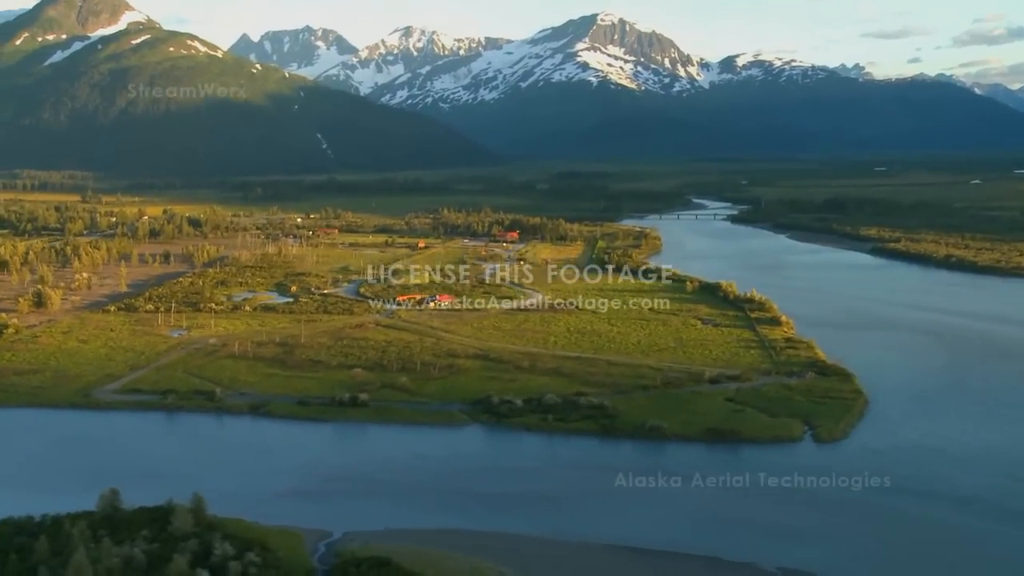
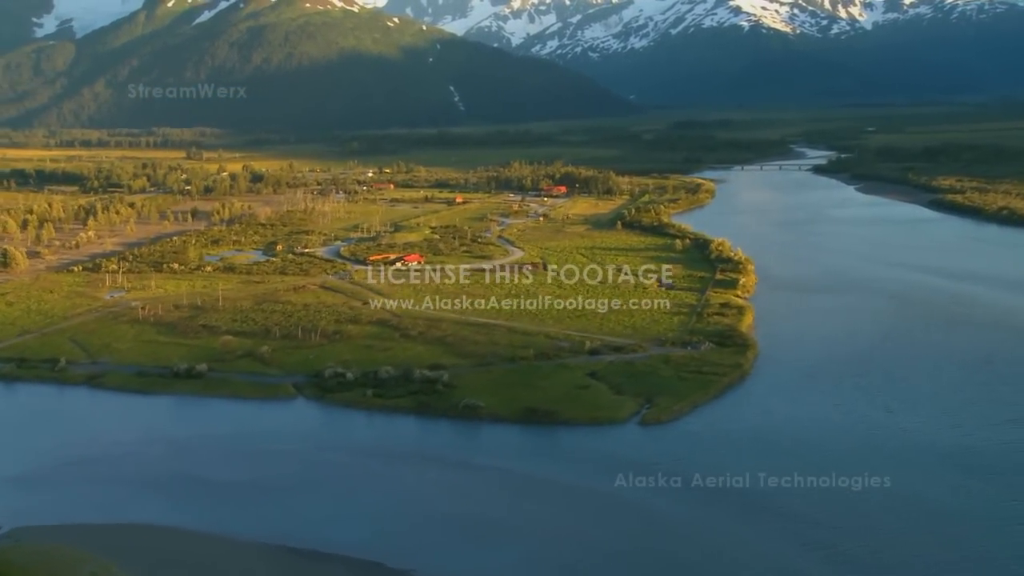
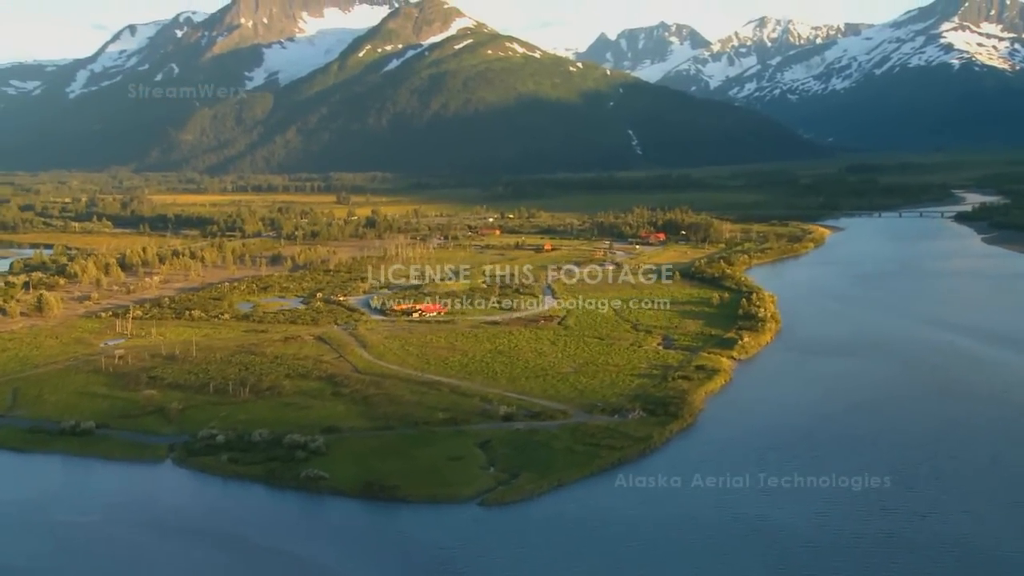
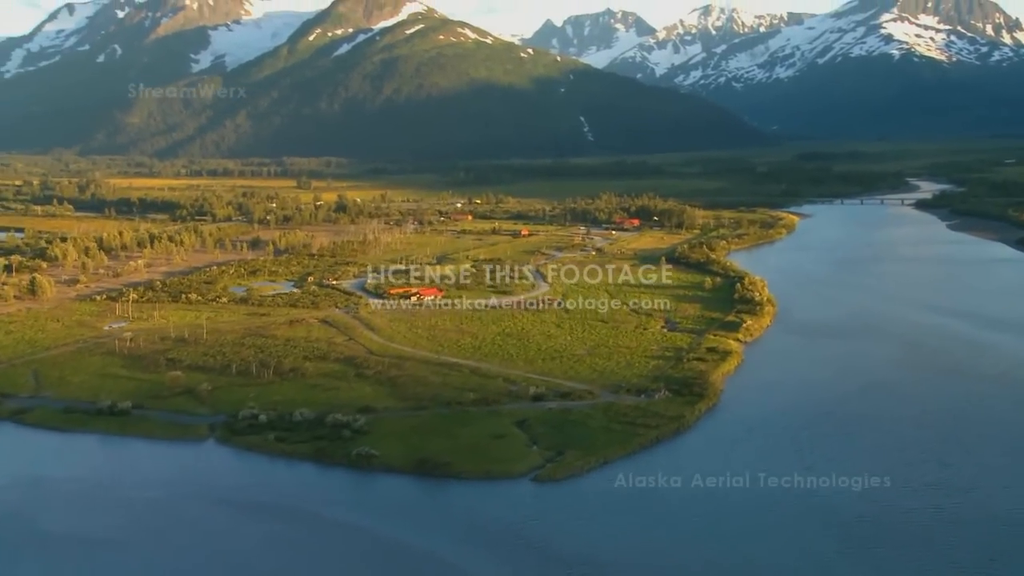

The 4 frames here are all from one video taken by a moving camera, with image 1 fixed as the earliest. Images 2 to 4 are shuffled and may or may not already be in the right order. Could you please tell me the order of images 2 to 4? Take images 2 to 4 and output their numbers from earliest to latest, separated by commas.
2, 4, 3
